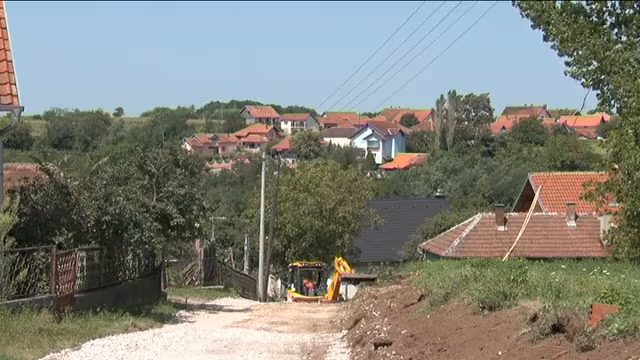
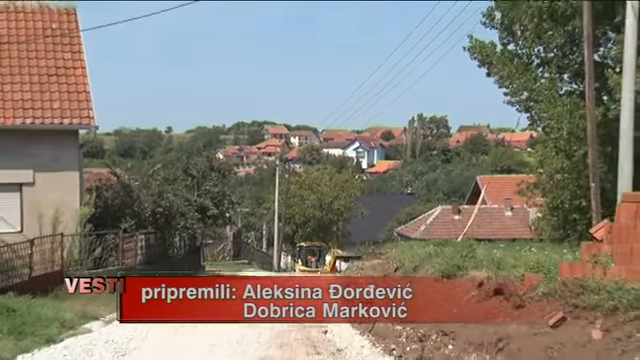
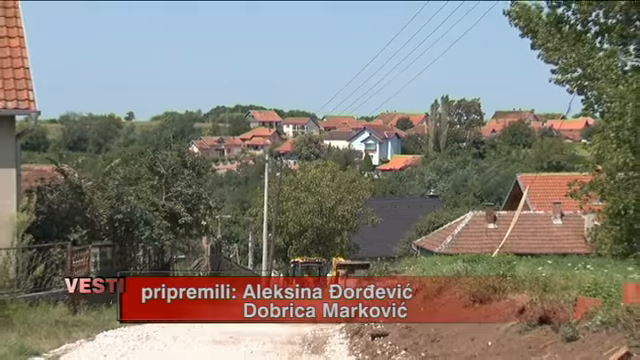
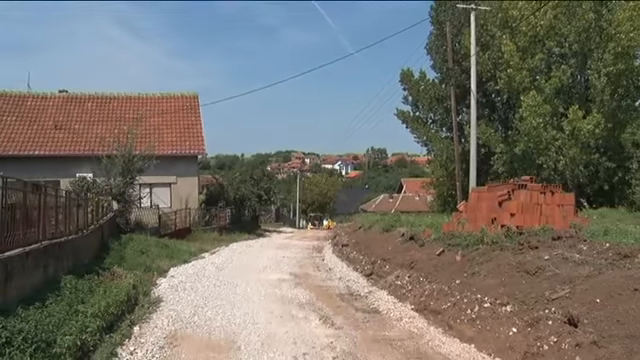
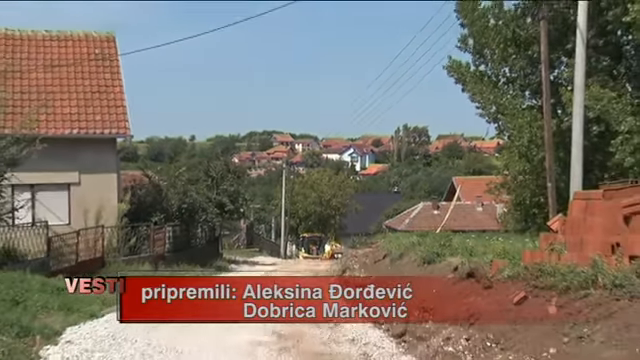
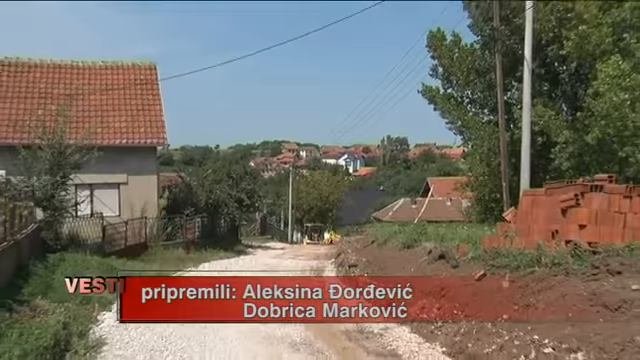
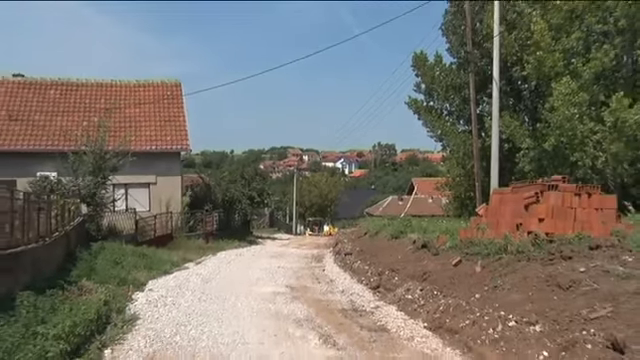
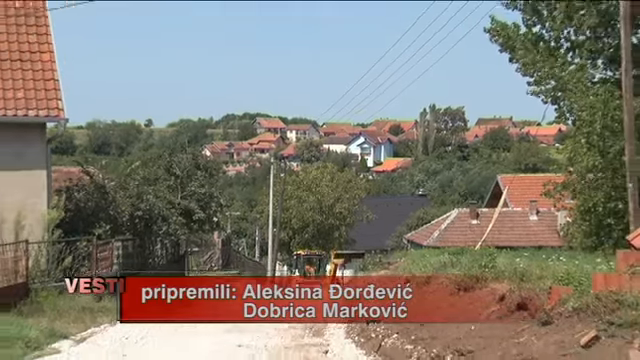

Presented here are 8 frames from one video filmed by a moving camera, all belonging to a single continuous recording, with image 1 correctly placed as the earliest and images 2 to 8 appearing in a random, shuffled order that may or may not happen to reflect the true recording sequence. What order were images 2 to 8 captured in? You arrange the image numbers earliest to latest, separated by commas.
3, 8, 2, 5, 6, 7, 4
